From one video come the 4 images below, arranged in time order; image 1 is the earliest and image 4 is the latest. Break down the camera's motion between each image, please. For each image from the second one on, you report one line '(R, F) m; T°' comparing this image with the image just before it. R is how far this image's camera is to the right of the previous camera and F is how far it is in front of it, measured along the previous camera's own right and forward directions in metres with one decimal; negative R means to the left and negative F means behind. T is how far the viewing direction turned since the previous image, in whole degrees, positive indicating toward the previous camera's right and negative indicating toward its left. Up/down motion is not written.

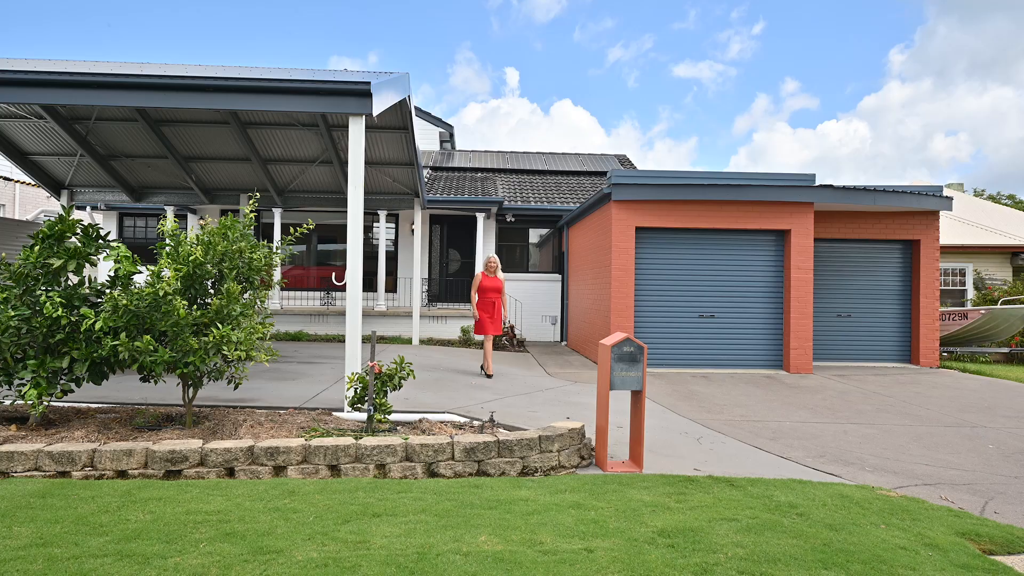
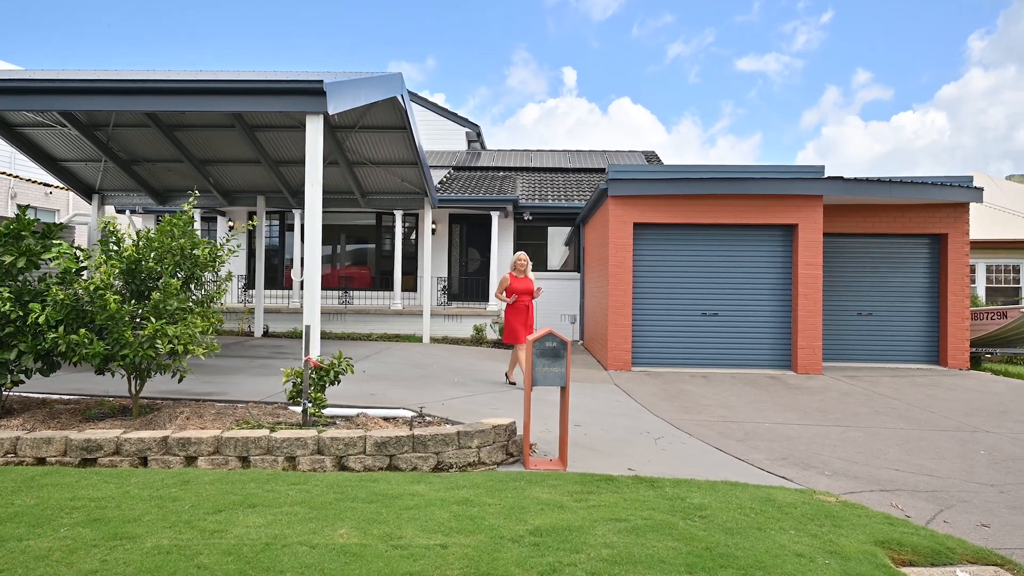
(+0.9, +0.1) m; -5°
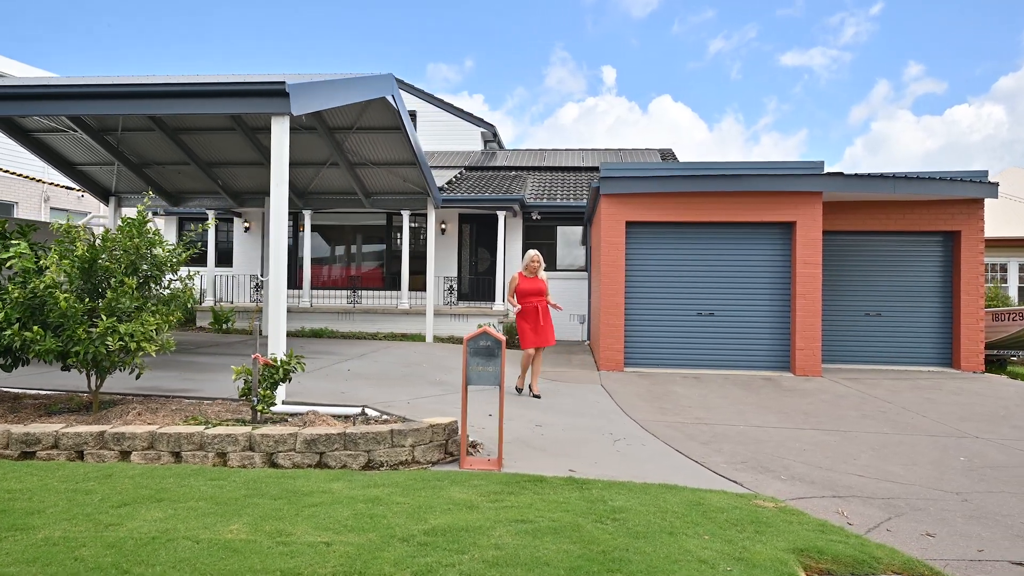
(+0.7, 0.0) m; -3°
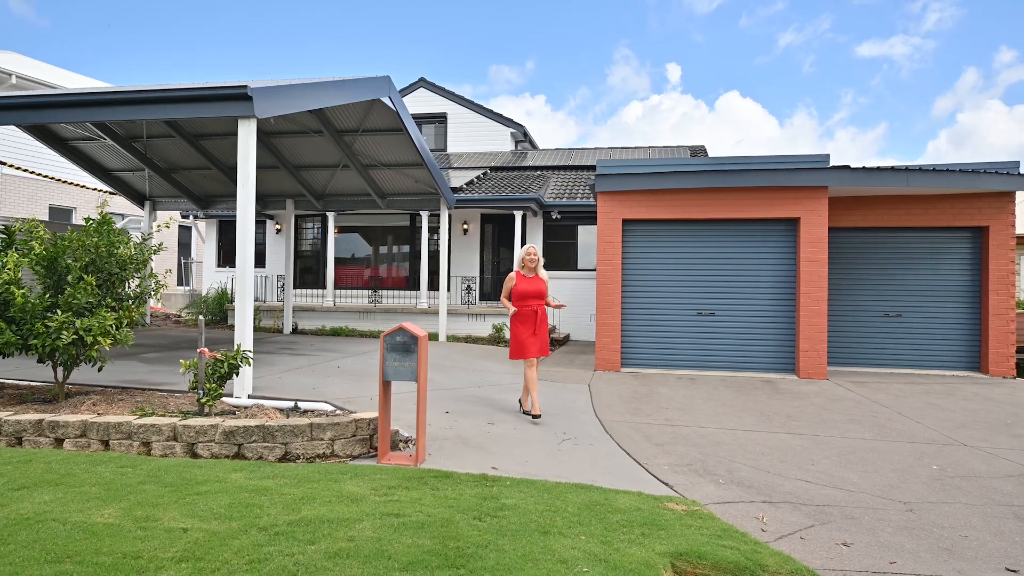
(+0.9, 0.0) m; -5°
